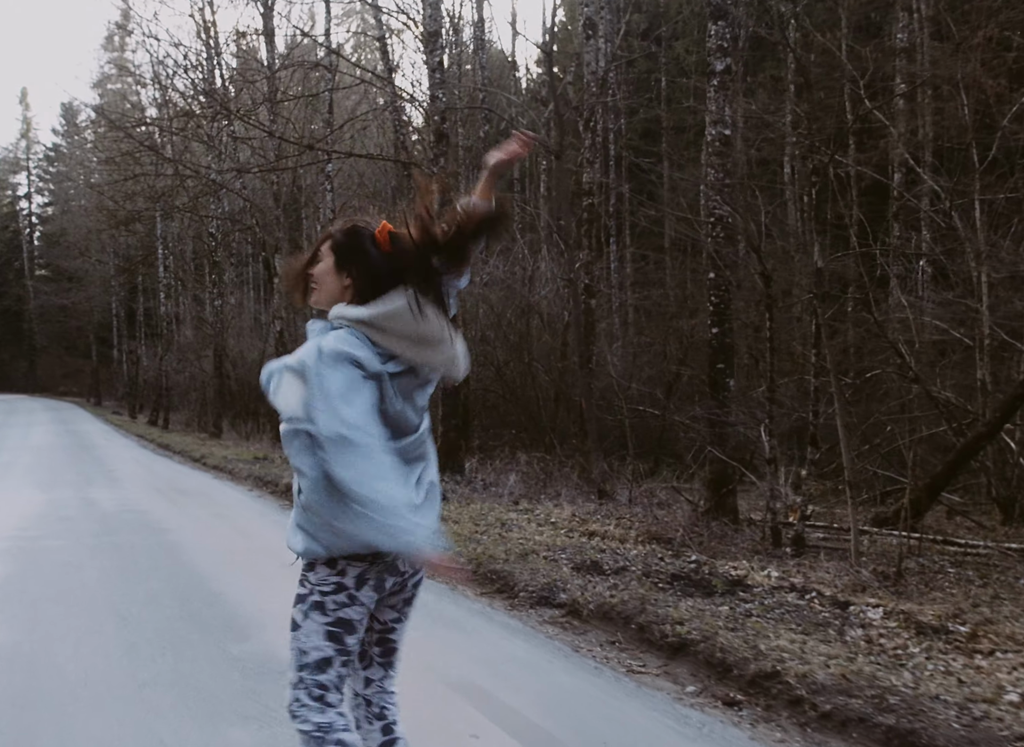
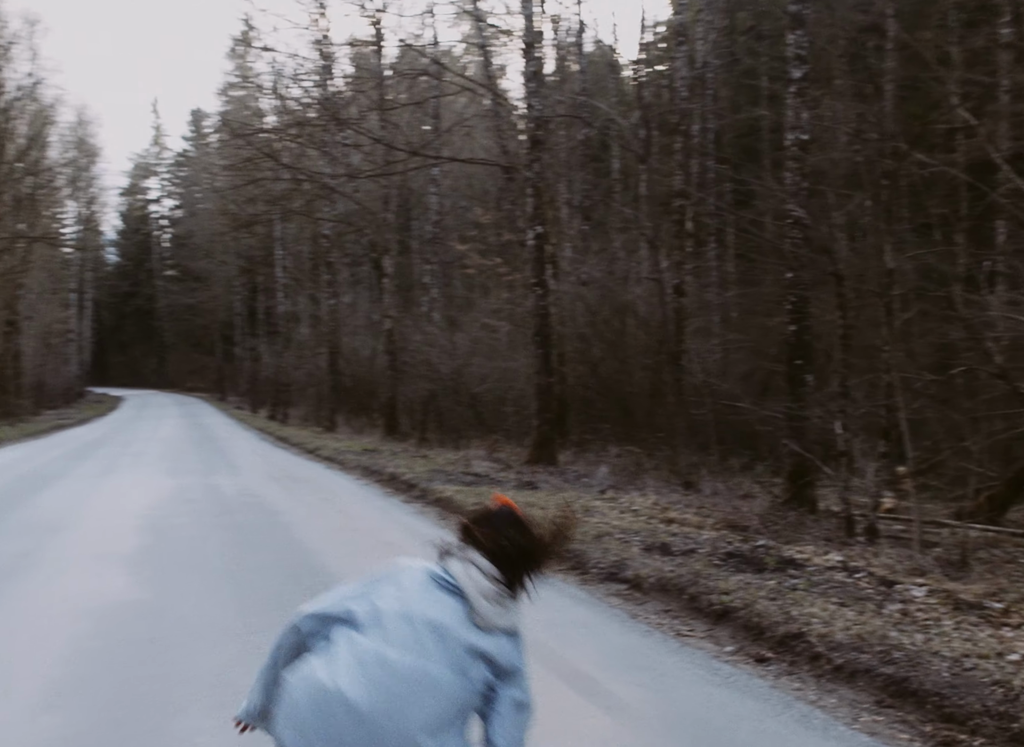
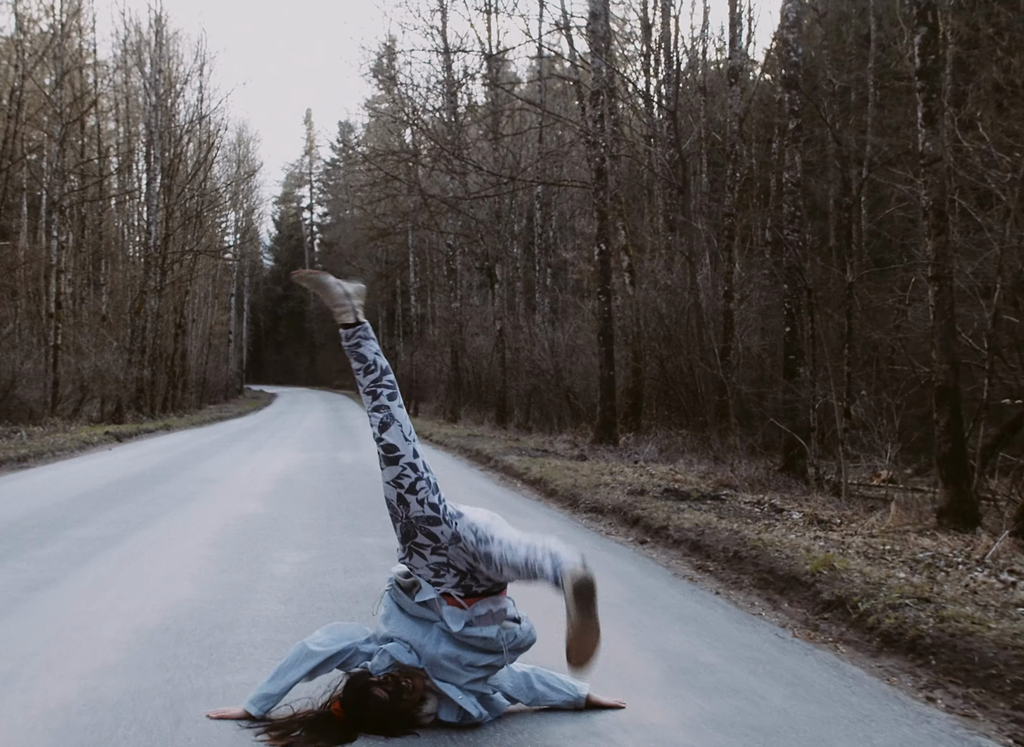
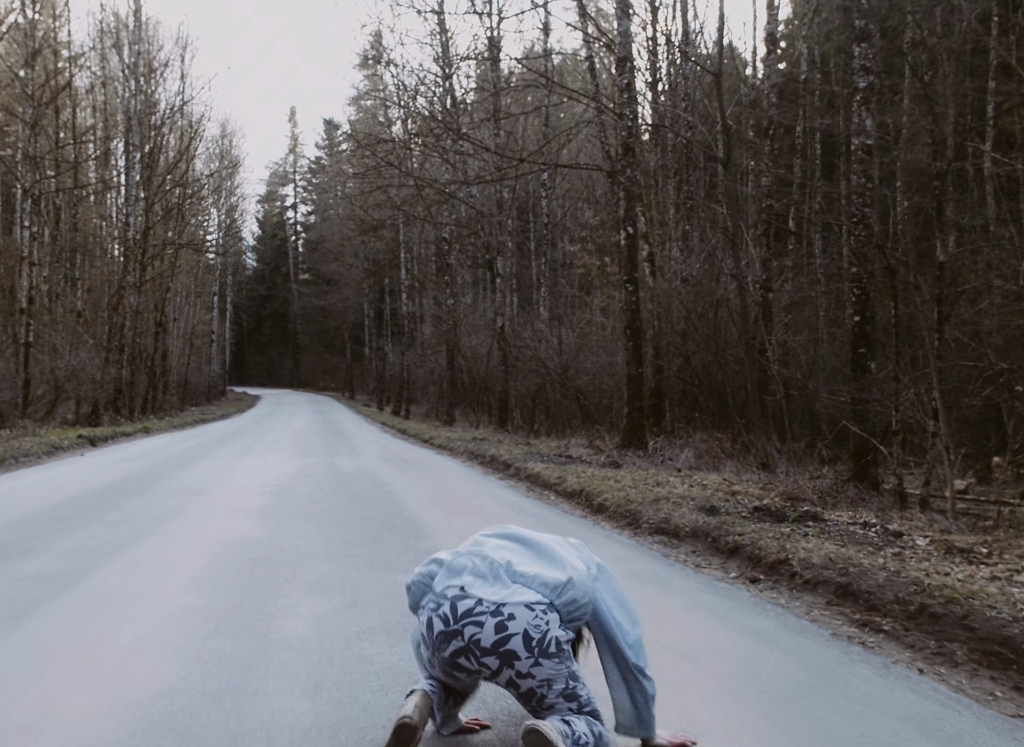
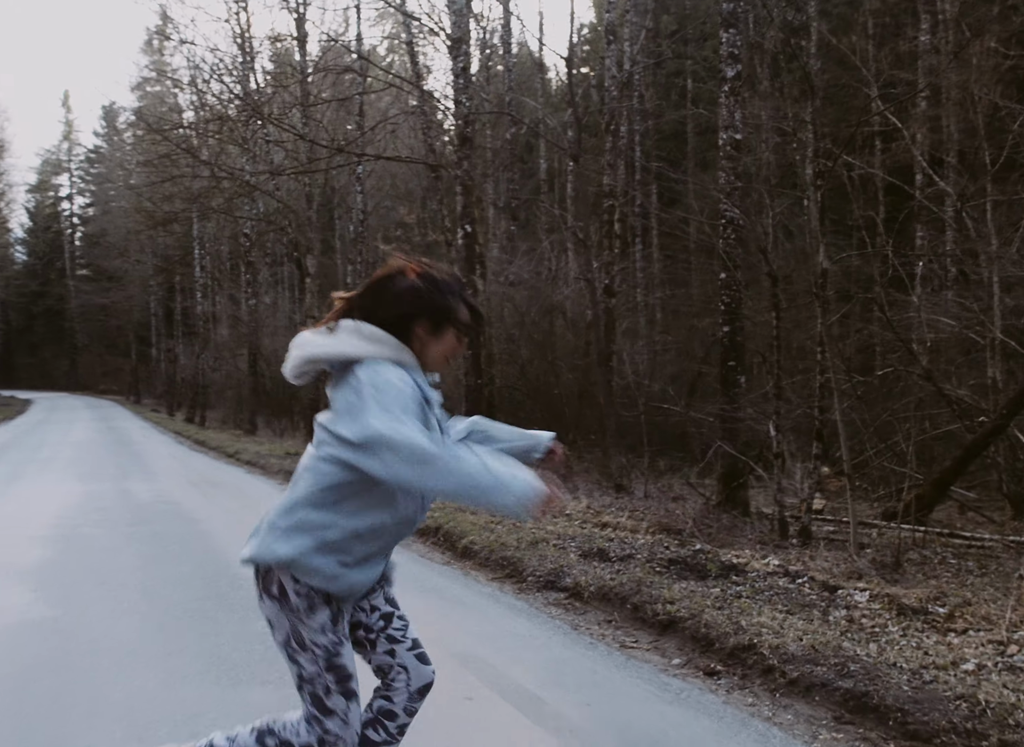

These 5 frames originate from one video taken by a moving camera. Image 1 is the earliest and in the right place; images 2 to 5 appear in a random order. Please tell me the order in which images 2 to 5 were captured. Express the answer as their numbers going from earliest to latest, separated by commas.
5, 2, 4, 3
